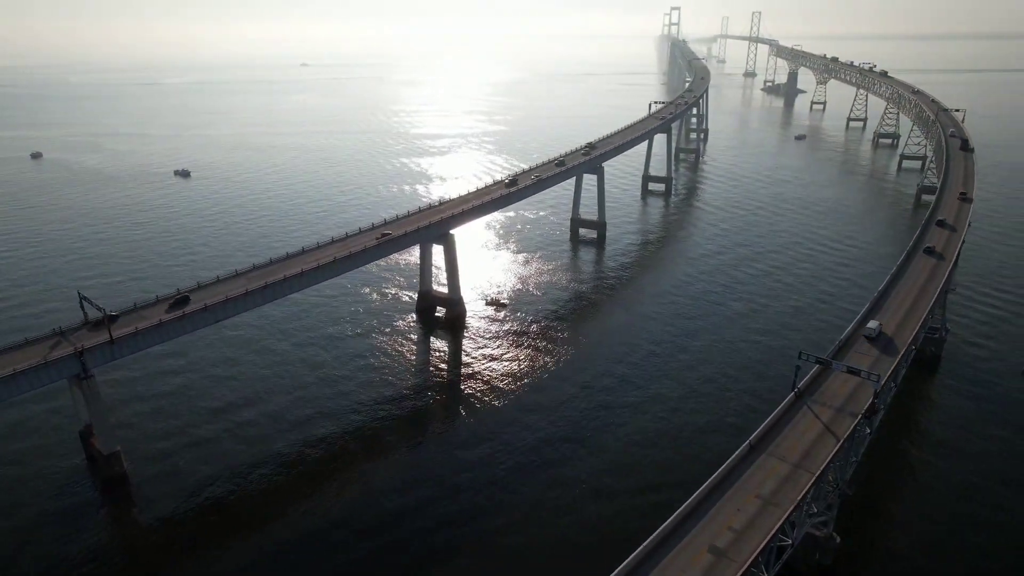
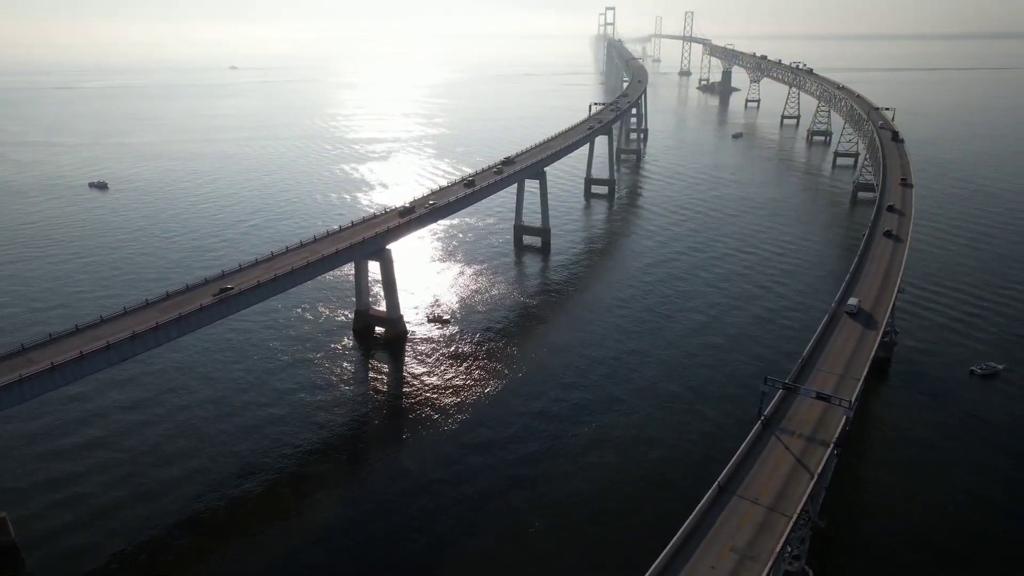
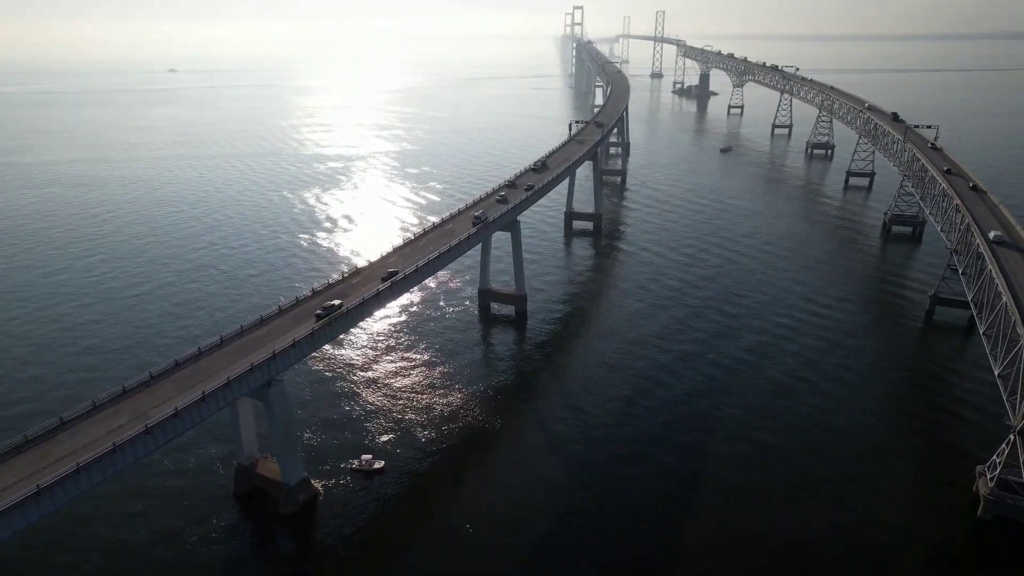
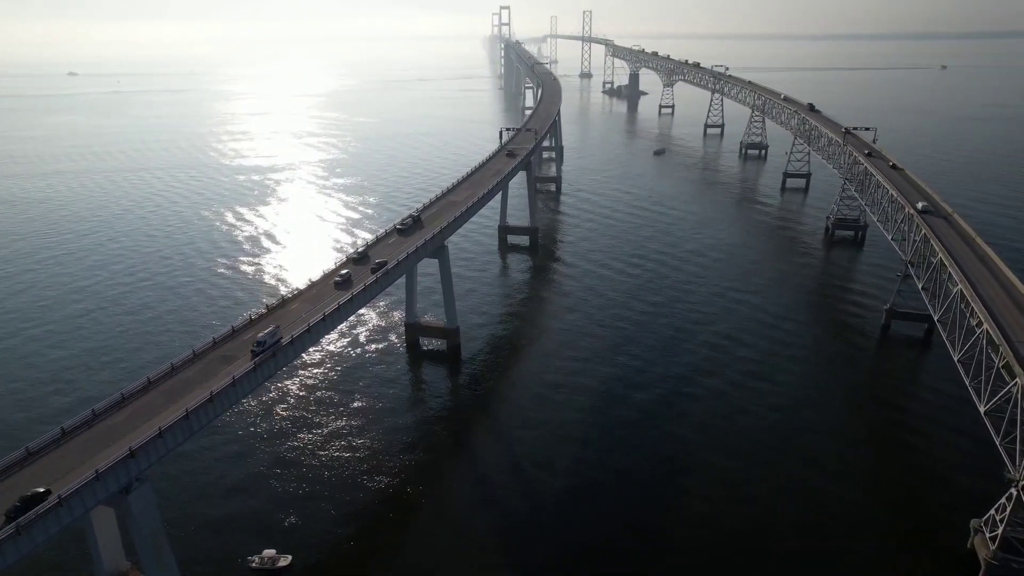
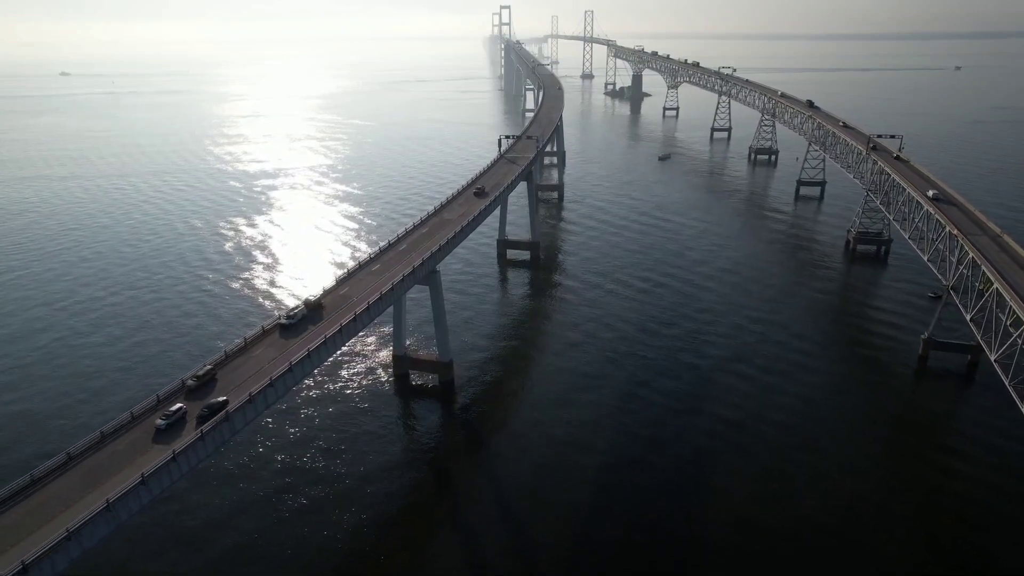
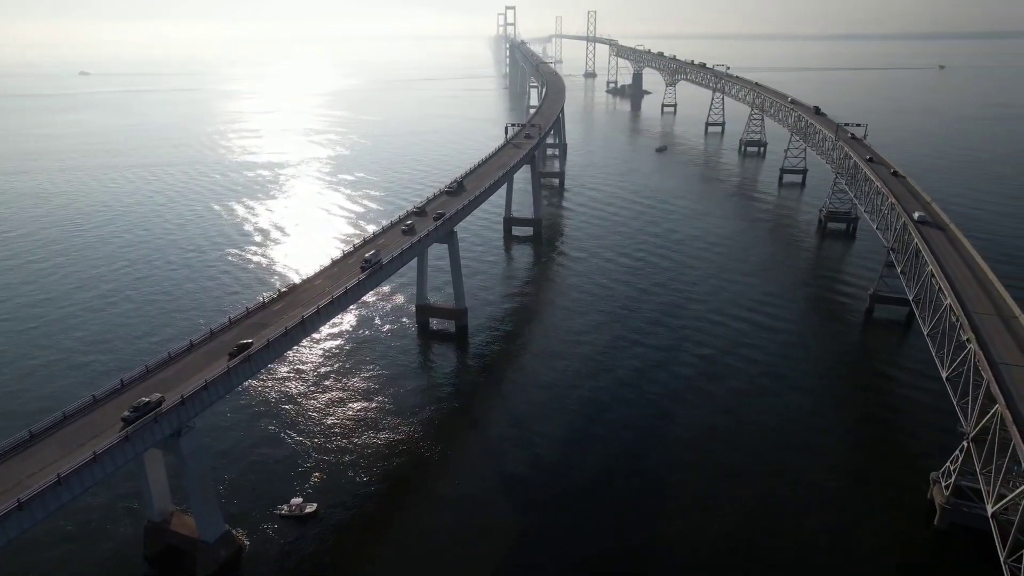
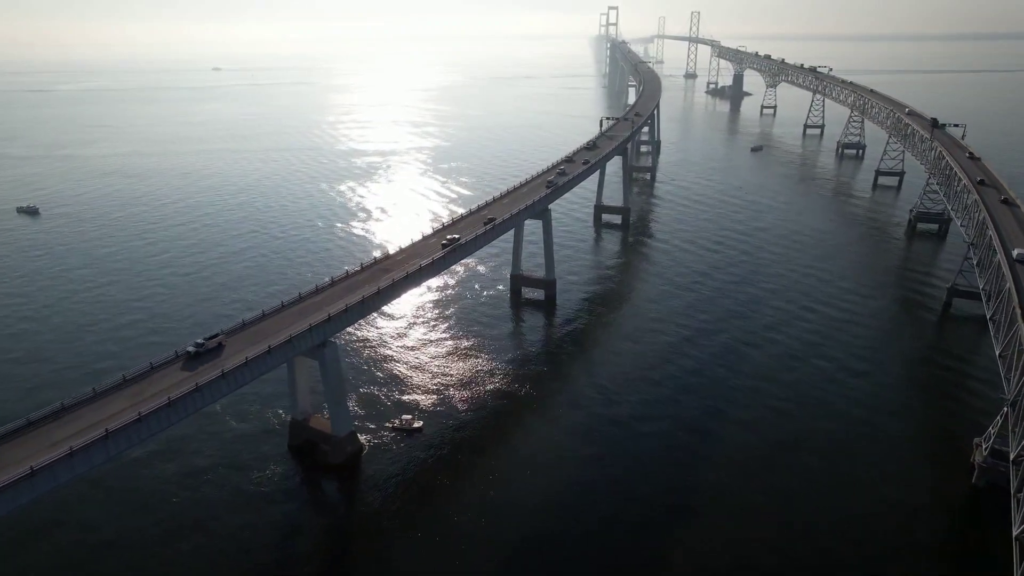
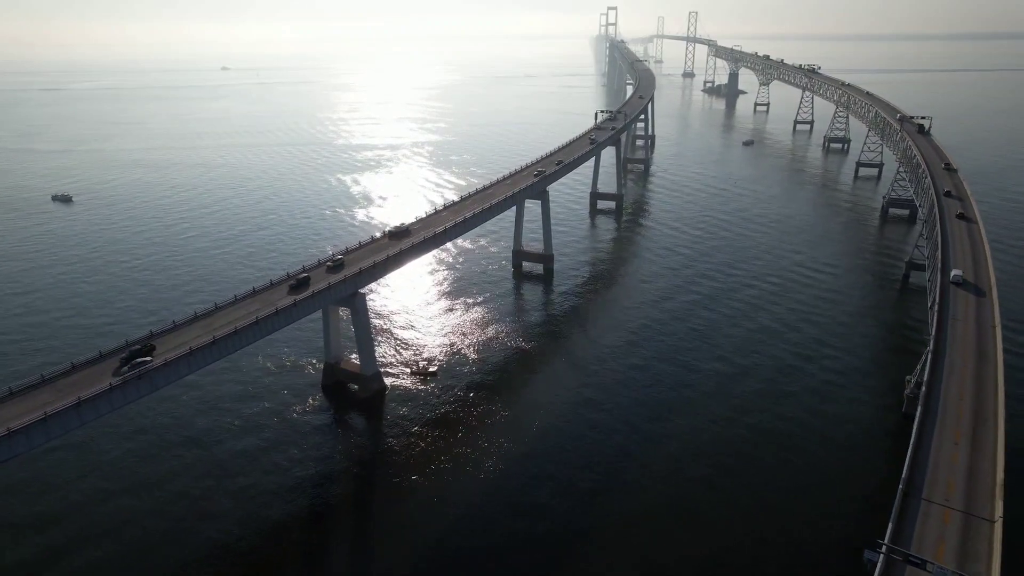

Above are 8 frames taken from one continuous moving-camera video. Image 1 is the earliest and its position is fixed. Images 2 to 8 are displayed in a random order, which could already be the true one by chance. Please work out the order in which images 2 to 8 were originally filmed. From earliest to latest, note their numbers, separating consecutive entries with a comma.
2, 8, 7, 3, 6, 4, 5
